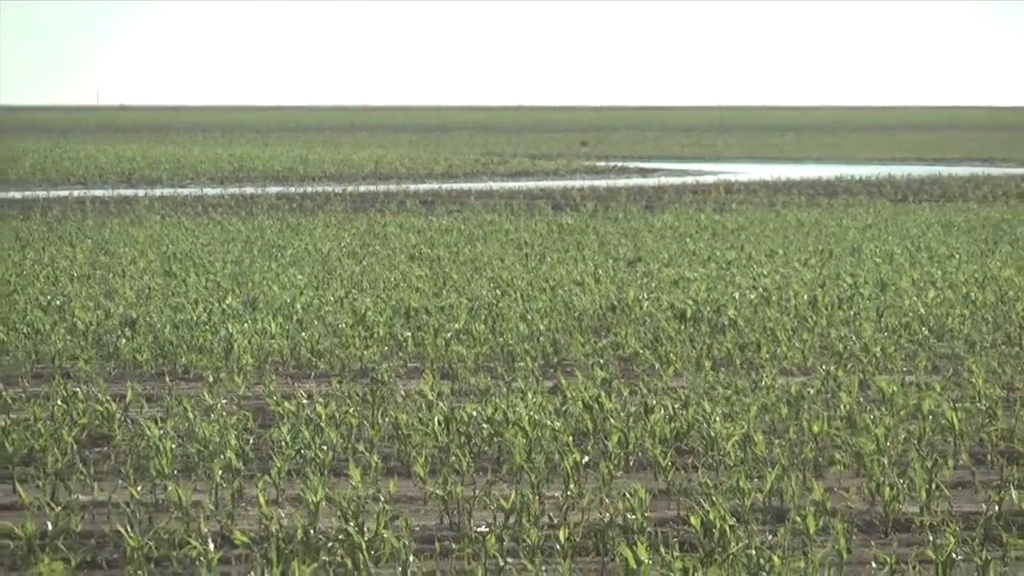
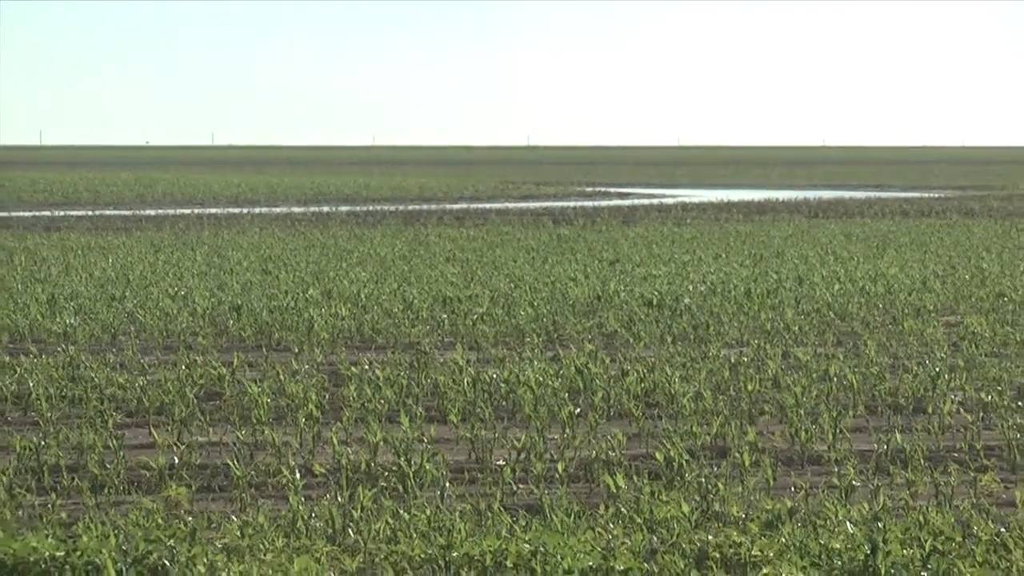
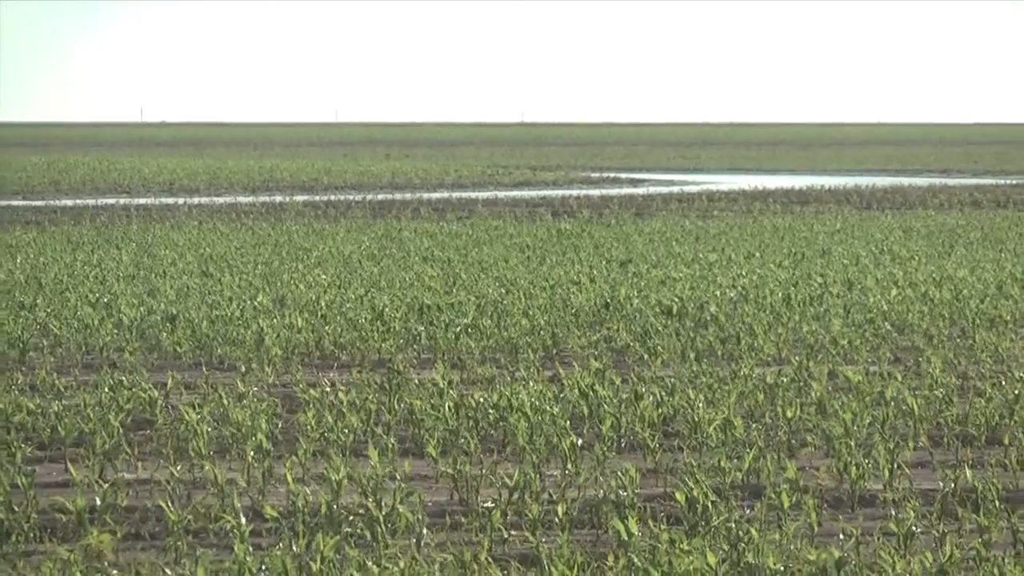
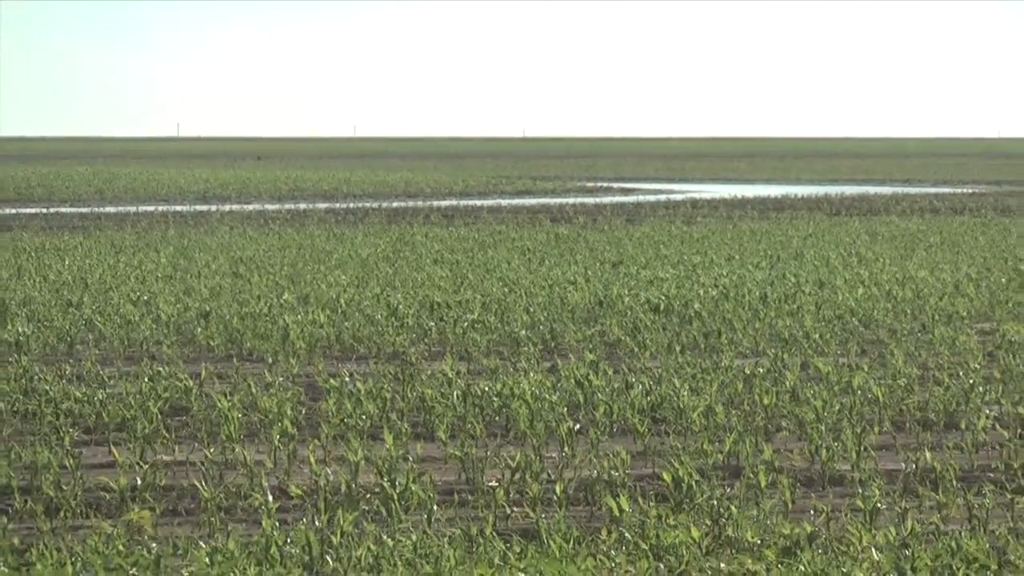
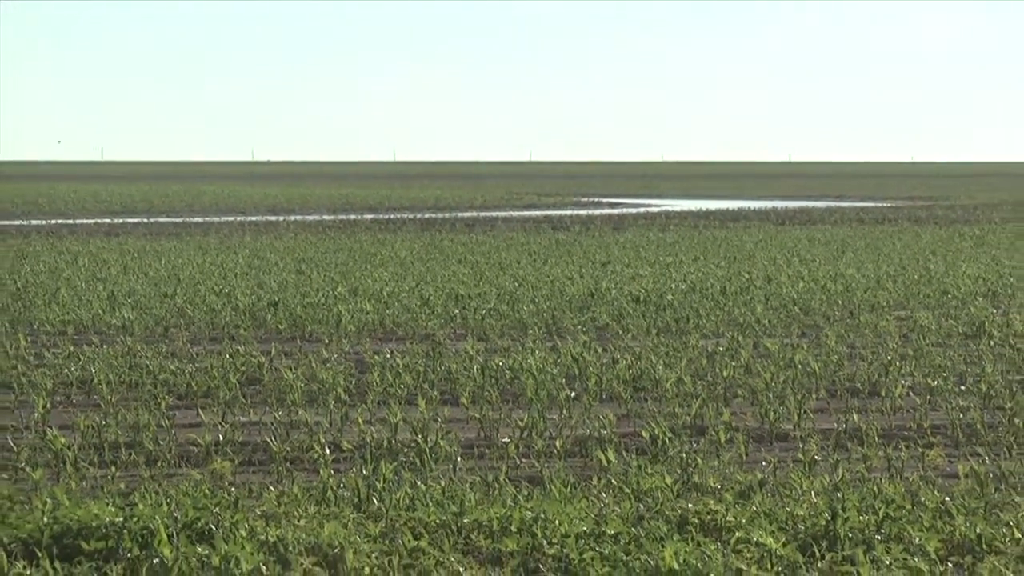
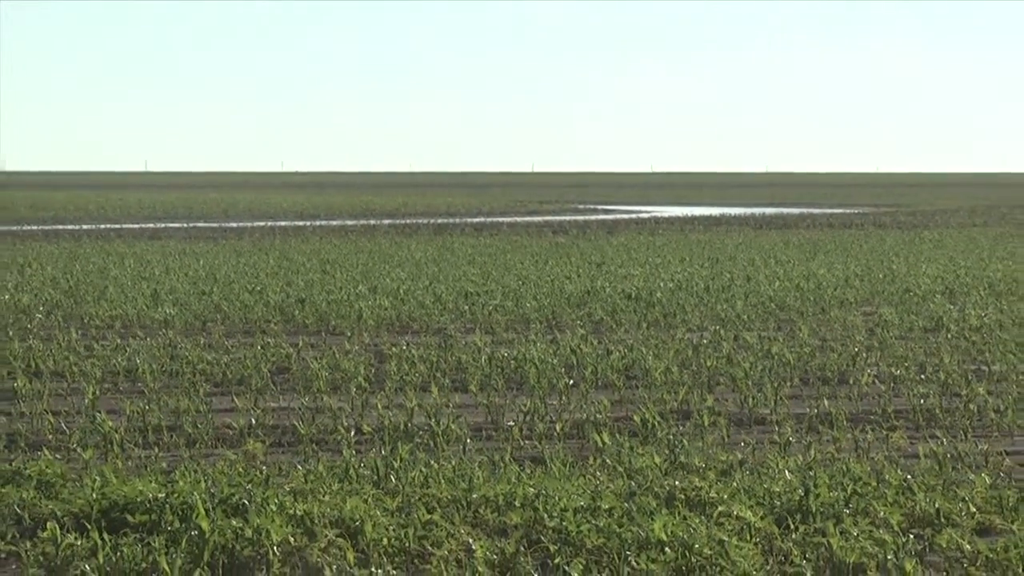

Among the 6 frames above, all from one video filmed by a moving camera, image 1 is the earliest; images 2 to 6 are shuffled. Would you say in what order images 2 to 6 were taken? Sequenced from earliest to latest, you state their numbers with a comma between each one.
3, 4, 2, 5, 6
